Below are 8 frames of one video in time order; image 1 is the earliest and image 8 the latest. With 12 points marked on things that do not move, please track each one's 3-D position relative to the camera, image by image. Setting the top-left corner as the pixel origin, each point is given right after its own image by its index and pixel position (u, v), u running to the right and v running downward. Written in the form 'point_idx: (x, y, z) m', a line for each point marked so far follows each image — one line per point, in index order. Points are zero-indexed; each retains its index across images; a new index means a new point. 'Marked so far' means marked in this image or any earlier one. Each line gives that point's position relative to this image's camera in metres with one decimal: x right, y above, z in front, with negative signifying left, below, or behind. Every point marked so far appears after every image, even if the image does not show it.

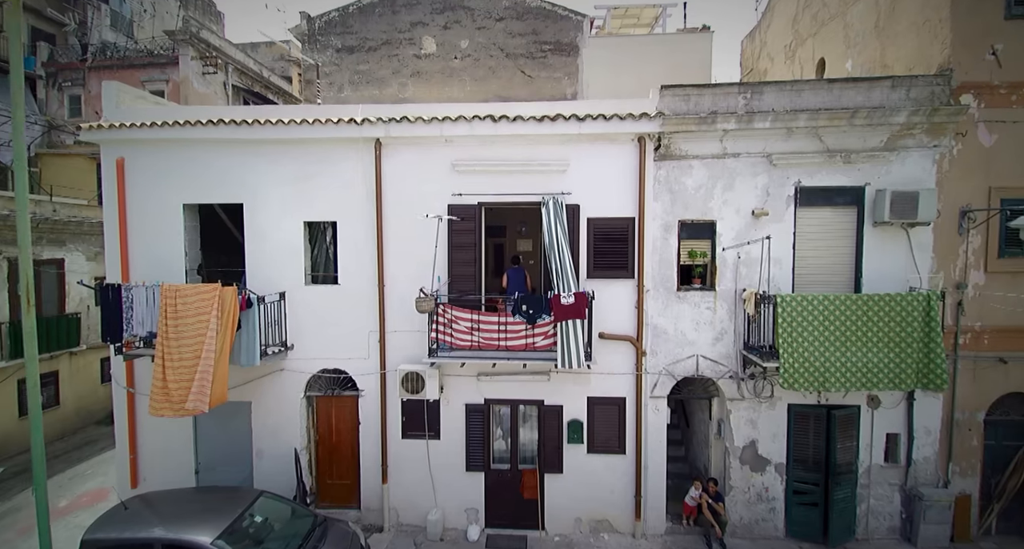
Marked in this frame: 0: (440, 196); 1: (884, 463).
0: (-1.1, +1.2, +7.5) m
1: (+5.6, -2.8, +7.3) m
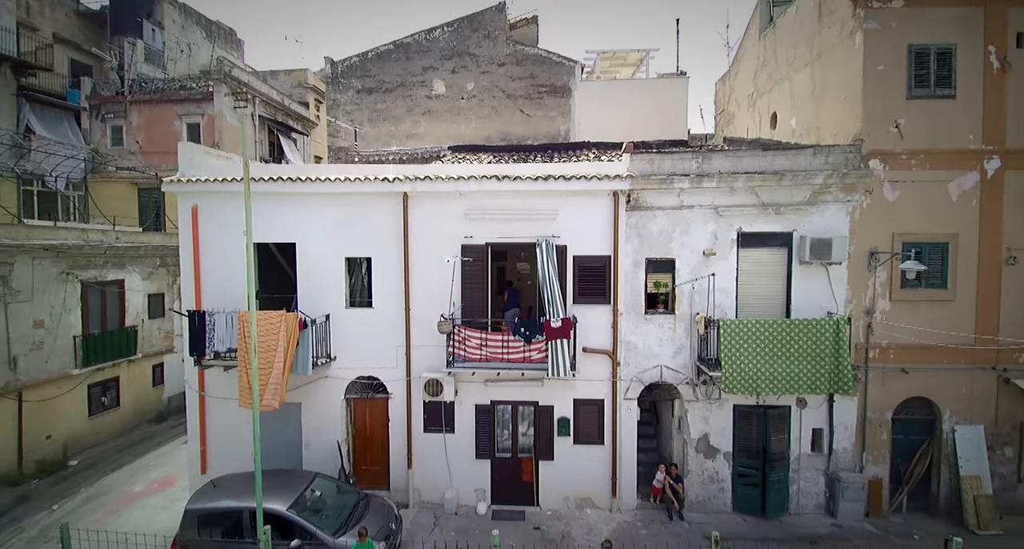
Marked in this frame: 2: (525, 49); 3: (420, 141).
0: (-1.1, +0.7, +9.4) m
1: (+5.6, -3.3, +9.1) m
2: (+0.4, +7.3, +15.9) m
3: (-3.1, +4.5, +16.5) m
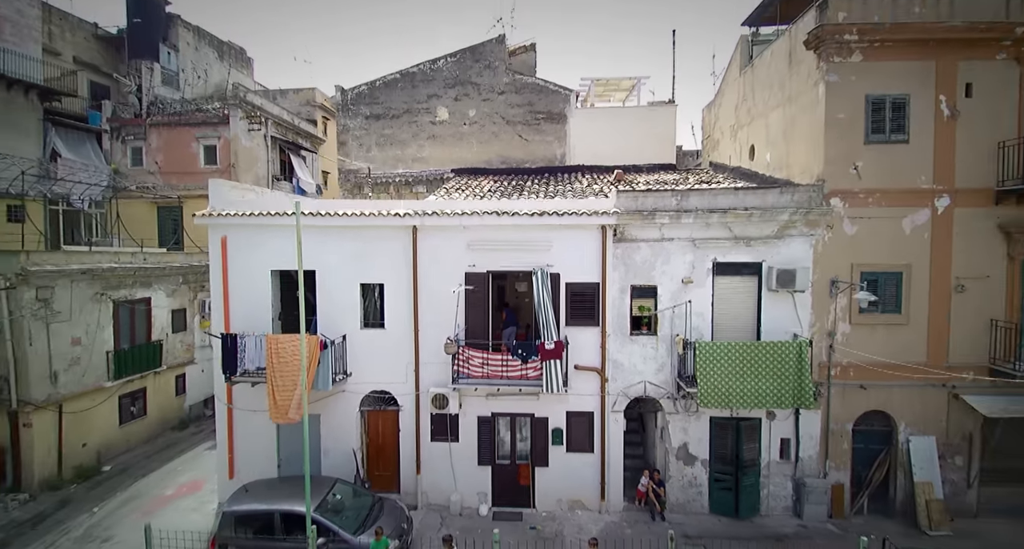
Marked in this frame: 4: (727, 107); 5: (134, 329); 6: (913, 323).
0: (-1.1, +0.2, +10.4) m
1: (+5.6, -3.8, +10.1) m
2: (+0.4, +6.8, +17.0) m
3: (-3.1, +4.0, +17.5) m
4: (+6.6, +5.1, +15.0) m
5: (-10.8, -1.6, +14.0) m
6: (+8.1, -1.0, +9.8) m
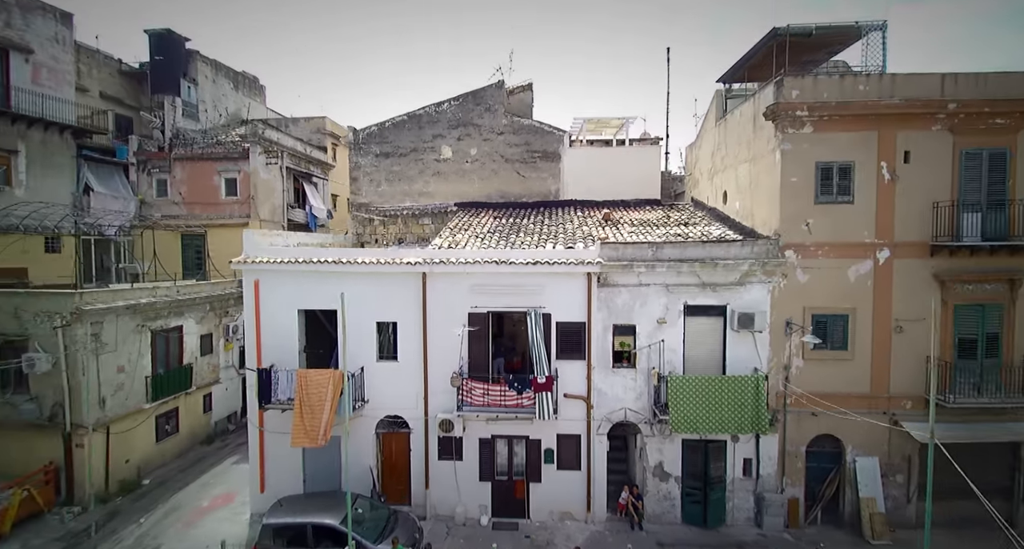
0: (-1.2, -0.8, +11.9) m
1: (+5.5, -4.8, +11.6) m
2: (+0.3, +5.8, +18.5) m
3: (-3.2, +3.0, +19.0) m
4: (+6.5, +4.1, +16.5) m
5: (-10.9, -2.6, +15.4) m
6: (+8.0, -1.9, +11.3) m
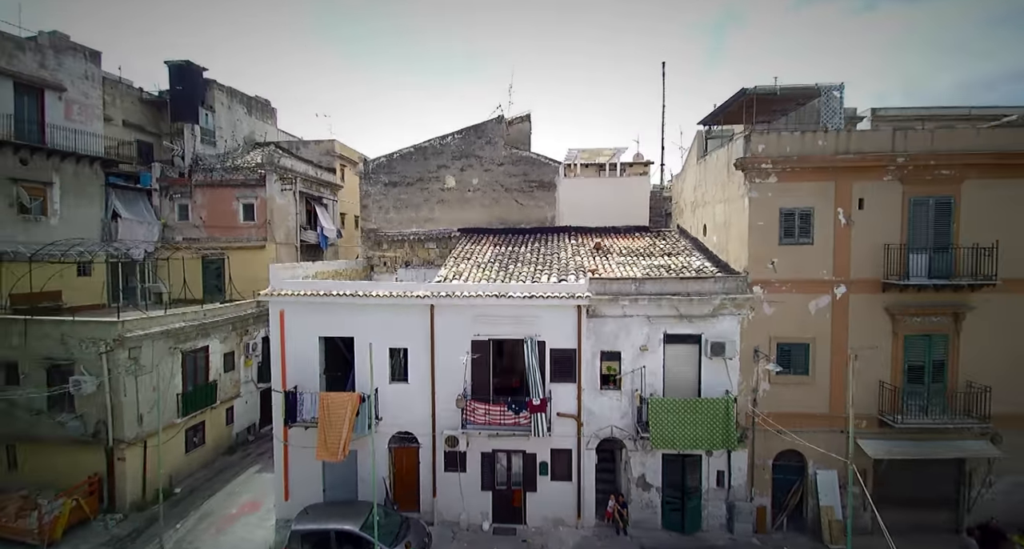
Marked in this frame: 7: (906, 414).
0: (-1.2, -1.7, +13.3) m
1: (+5.5, -5.7, +13.0) m
2: (+0.3, +5.0, +19.9) m
3: (-3.2, +2.1, +20.4) m
4: (+6.5, +3.3, +17.9) m
5: (-10.9, -3.4, +16.9) m
6: (+8.0, -2.8, +12.7) m
7: (+10.0, -3.5, +12.4) m
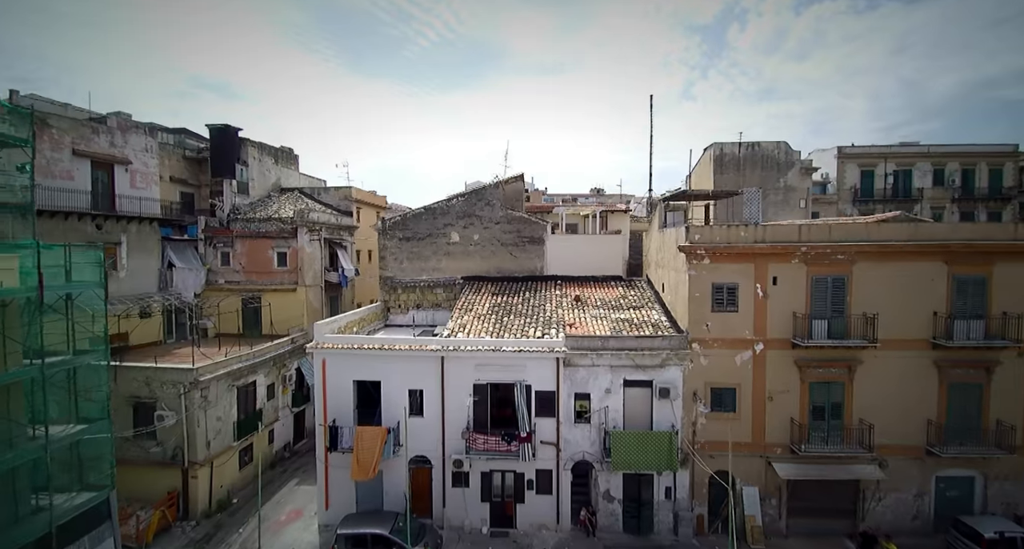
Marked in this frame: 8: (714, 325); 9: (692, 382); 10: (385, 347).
0: (-1.5, -3.7, +16.9) m
1: (+5.2, -7.7, +16.6) m
2: (0.0, +3.0, +23.5) m
3: (-3.4, +0.1, +24.0) m
4: (+6.2, +1.3, +21.5) m
5: (-11.1, -5.4, +20.5) m
6: (+7.7, -4.8, +16.3) m
7: (+9.8, -5.5, +16.0) m
8: (+6.7, -1.7, +16.2) m
9: (+6.0, -3.6, +16.4) m
10: (-4.3, -2.5, +16.7) m
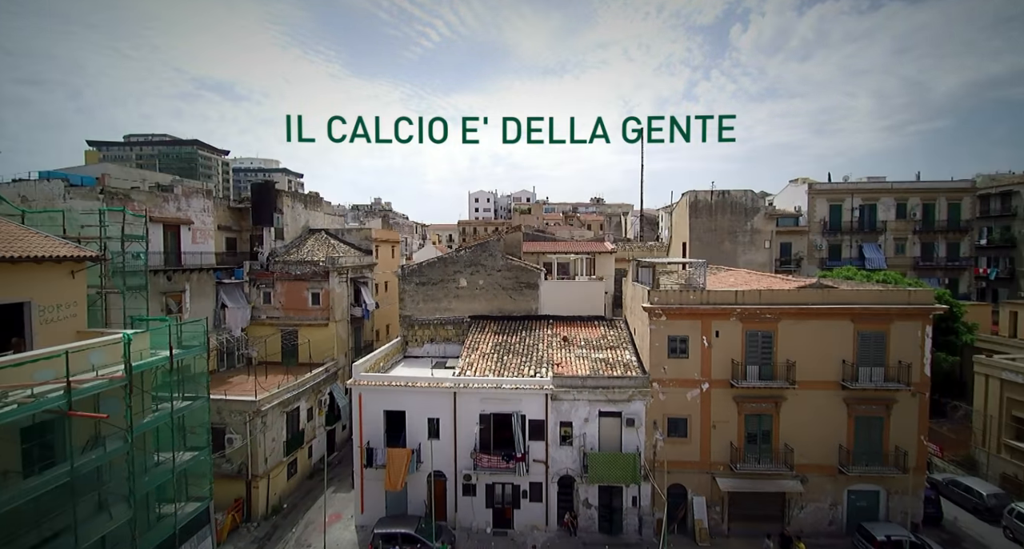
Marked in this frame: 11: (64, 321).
0: (-1.5, -5.9, +21.2) m
1: (+5.1, -9.9, +20.9) m
2: (0.0, +0.7, +27.8) m
3: (-3.5, -2.2, +28.3) m
4: (+6.2, -1.0, +25.8) m
5: (-11.2, -7.7, +24.8) m
6: (+7.6, -7.1, +20.6) m
7: (+9.7, -7.8, +20.3) m
8: (+6.6, -3.9, +20.5) m
9: (+6.0, -5.9, +20.6) m
10: (-4.4, -4.8, +21.1) m
11: (-14.2, -1.5, +15.4) m
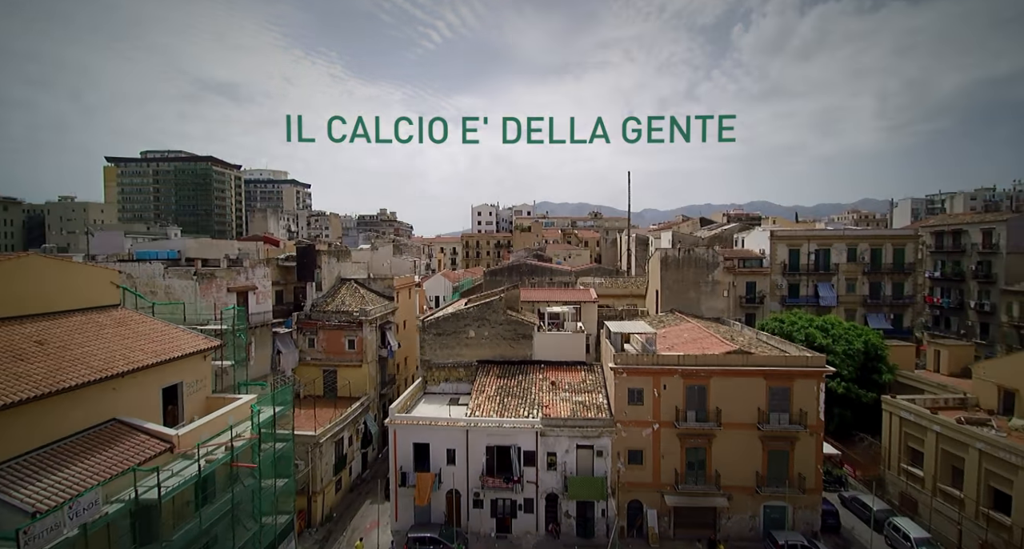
0: (-1.6, -9.7, +27.9) m
1: (+5.1, -13.7, +27.6) m
2: (-0.1, -3.1, +34.5) m
3: (-3.5, -5.9, +35.1) m
4: (+6.1, -4.8, +32.5) m
5: (-11.3, -11.4, +31.6) m
6: (+7.6, -10.9, +27.3) m
7: (+9.6, -11.6, +27.0) m
8: (+6.6, -7.7, +27.2) m
9: (+5.9, -9.7, +27.4) m
10: (-4.5, -8.6, +27.8) m
11: (-14.3, -5.3, +22.2) m
